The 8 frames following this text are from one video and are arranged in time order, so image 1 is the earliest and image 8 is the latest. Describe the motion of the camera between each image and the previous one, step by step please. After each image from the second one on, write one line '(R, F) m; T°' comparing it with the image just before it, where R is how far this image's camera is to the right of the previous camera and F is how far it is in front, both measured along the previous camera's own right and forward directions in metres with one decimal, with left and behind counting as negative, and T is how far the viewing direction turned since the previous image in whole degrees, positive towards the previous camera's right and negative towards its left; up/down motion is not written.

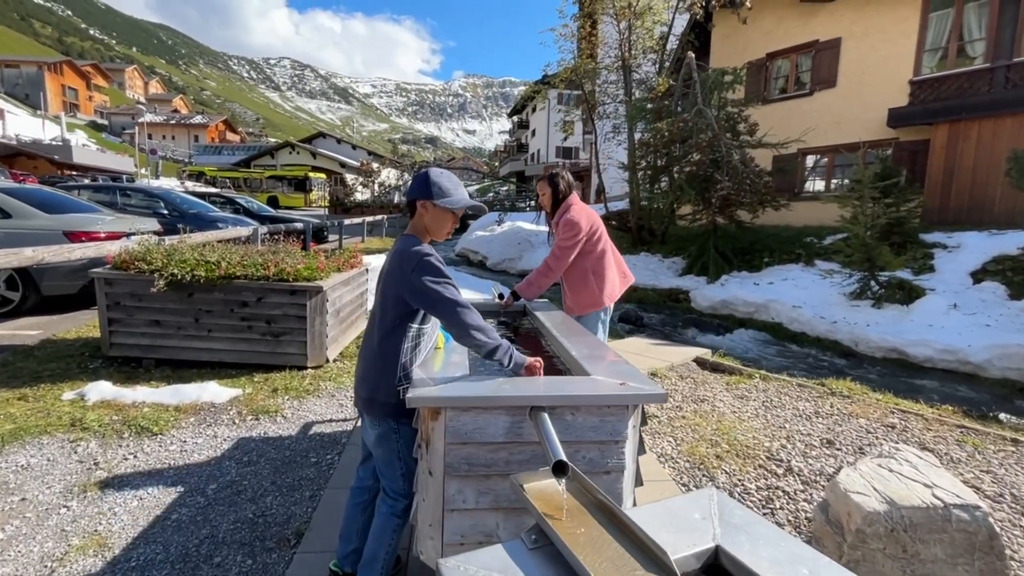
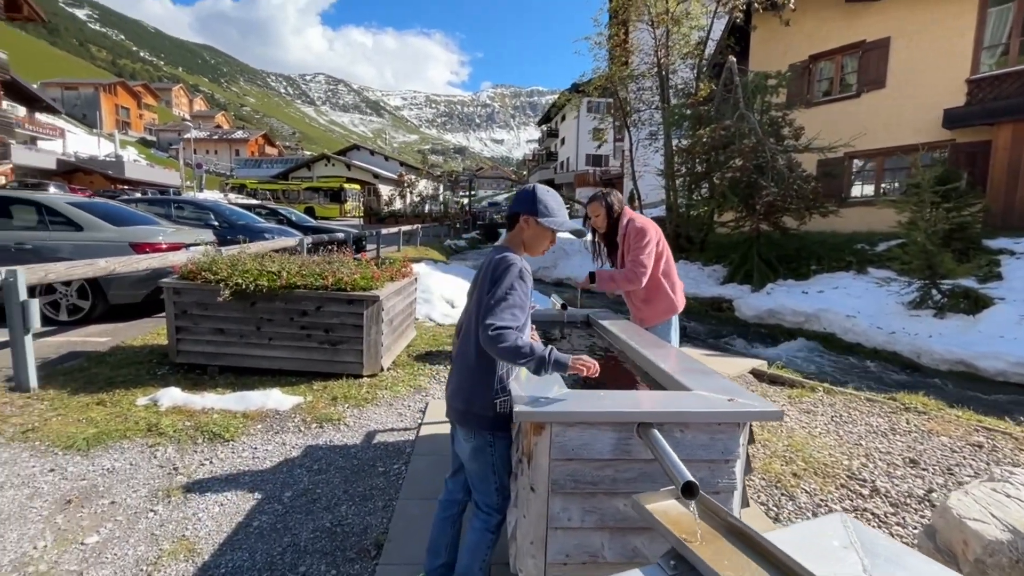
(-0.2, 0.0) m; -3°
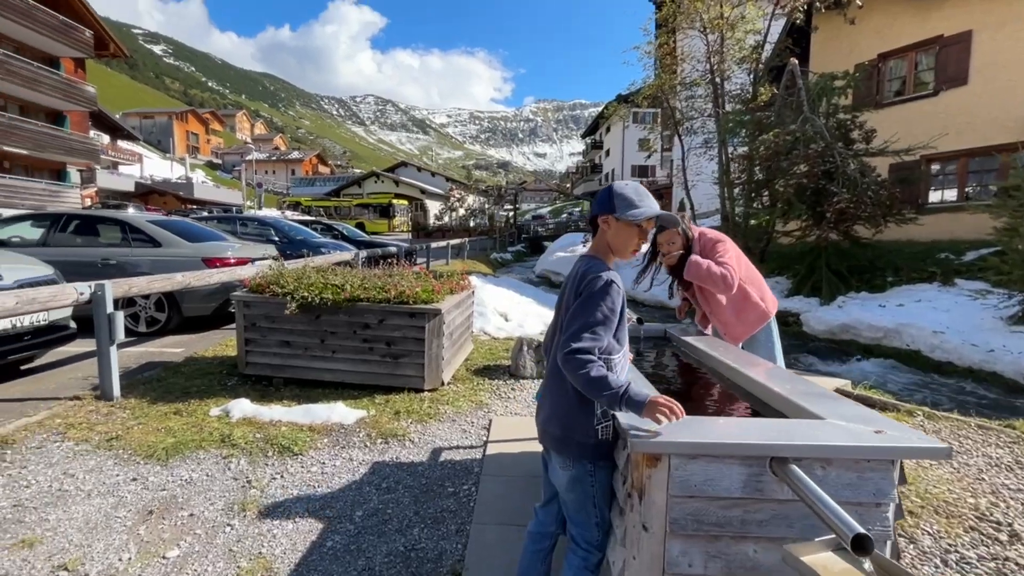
(-0.2, +0.1) m; -5°
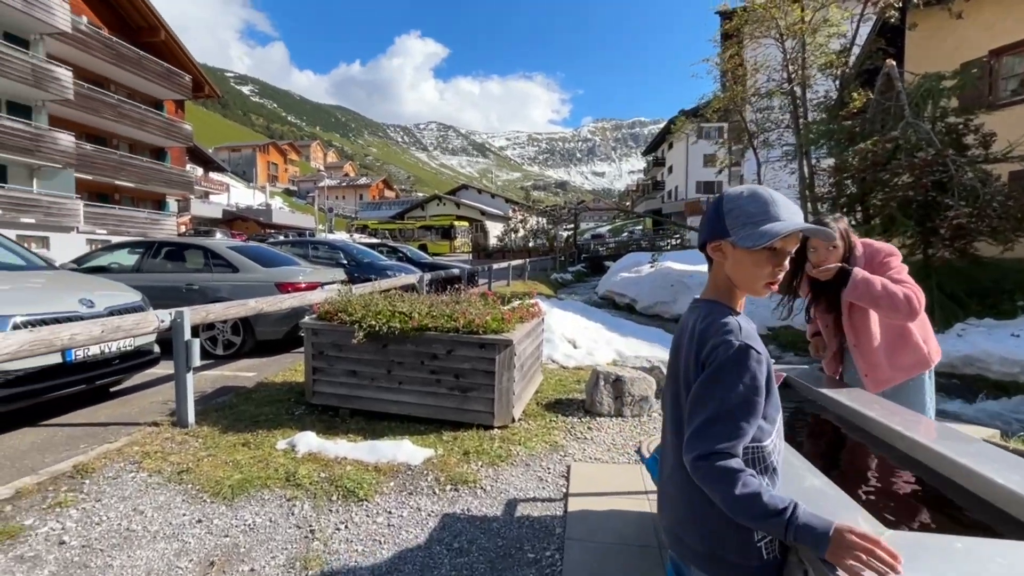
(-0.1, +0.3) m; -7°
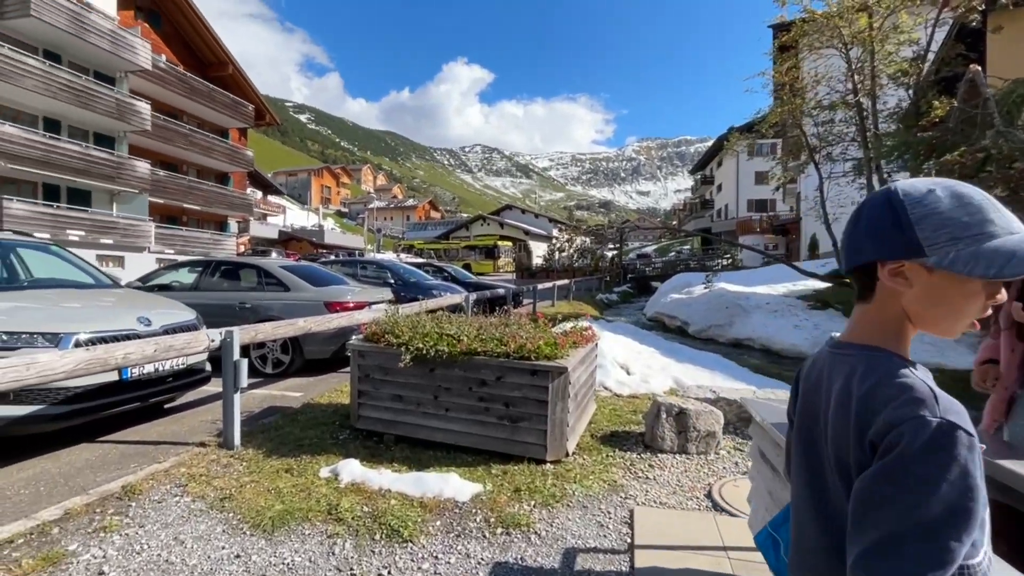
(-0.1, +0.2) m; -5°
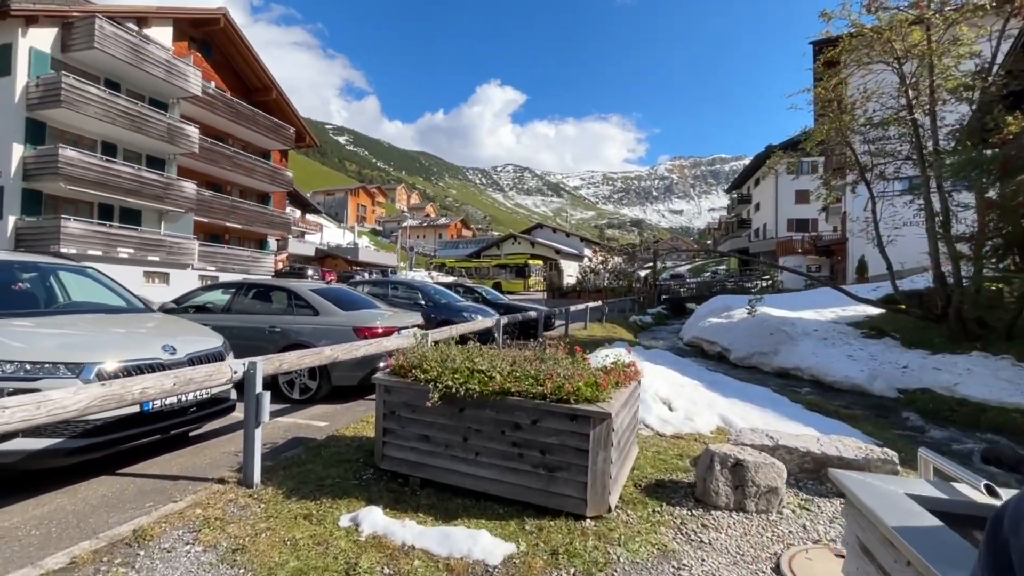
(-0.1, +0.3) m; -4°
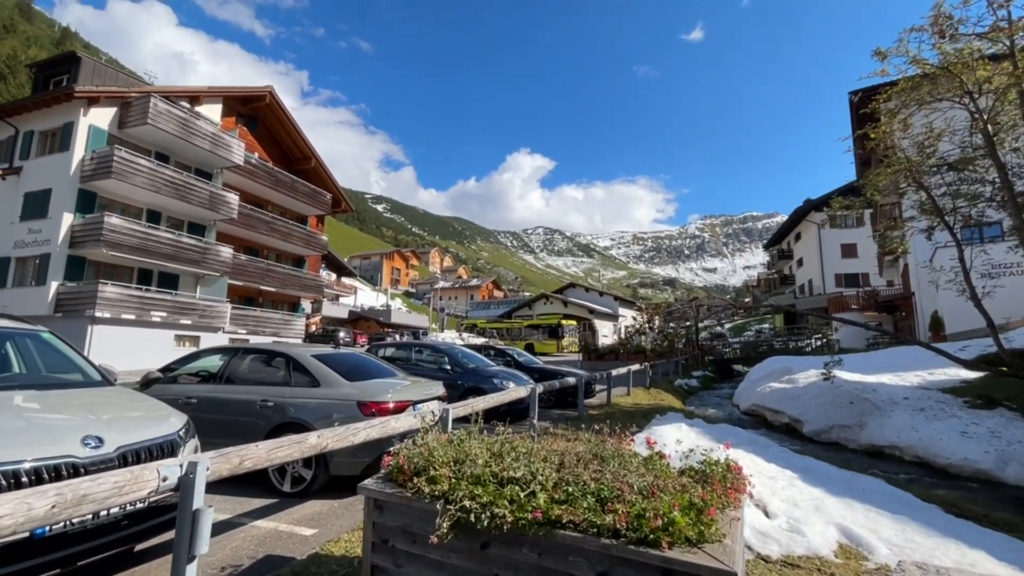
(-0.1, +1.0) m; -4°
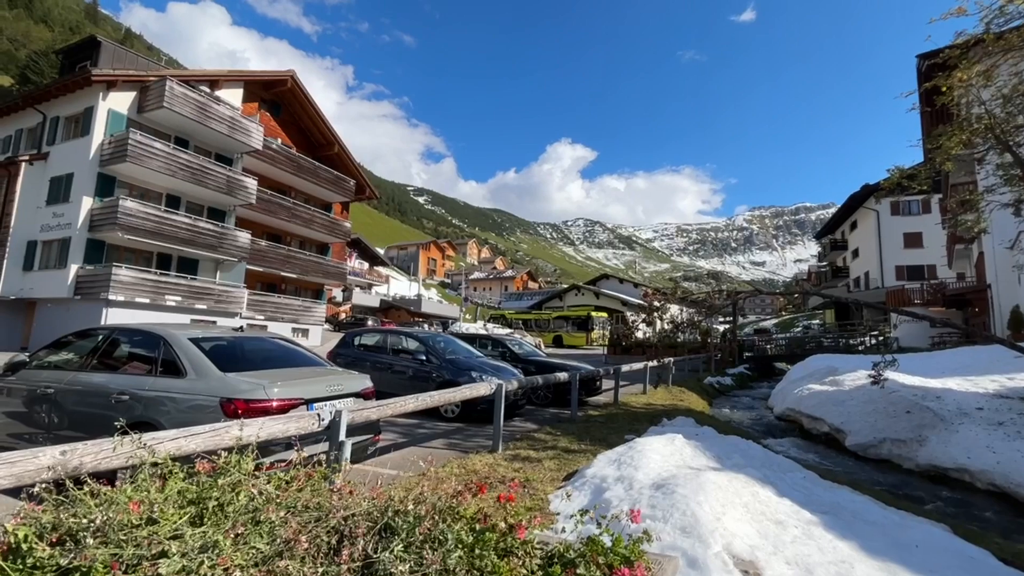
(+1.0, +1.3) m; -5°
